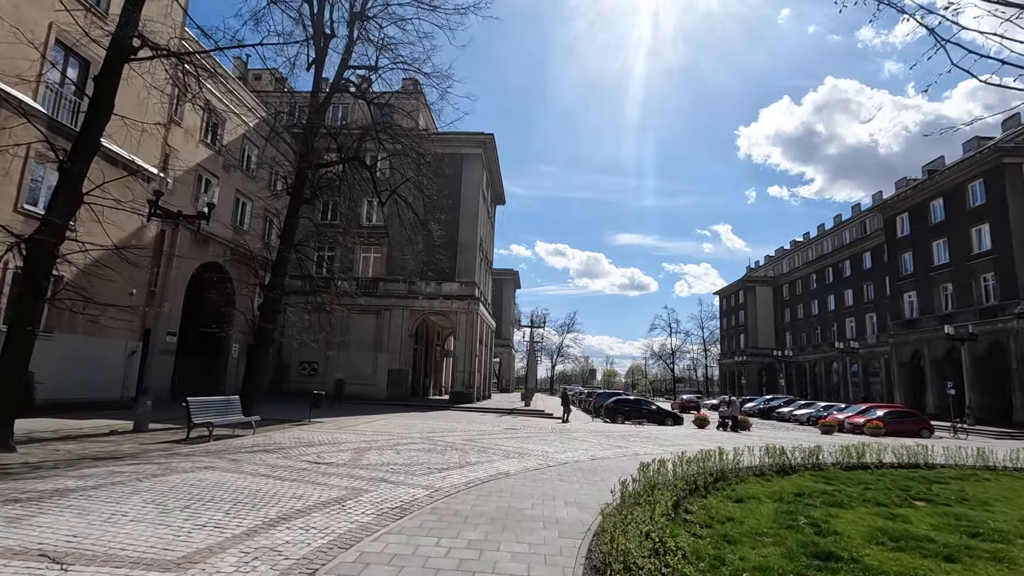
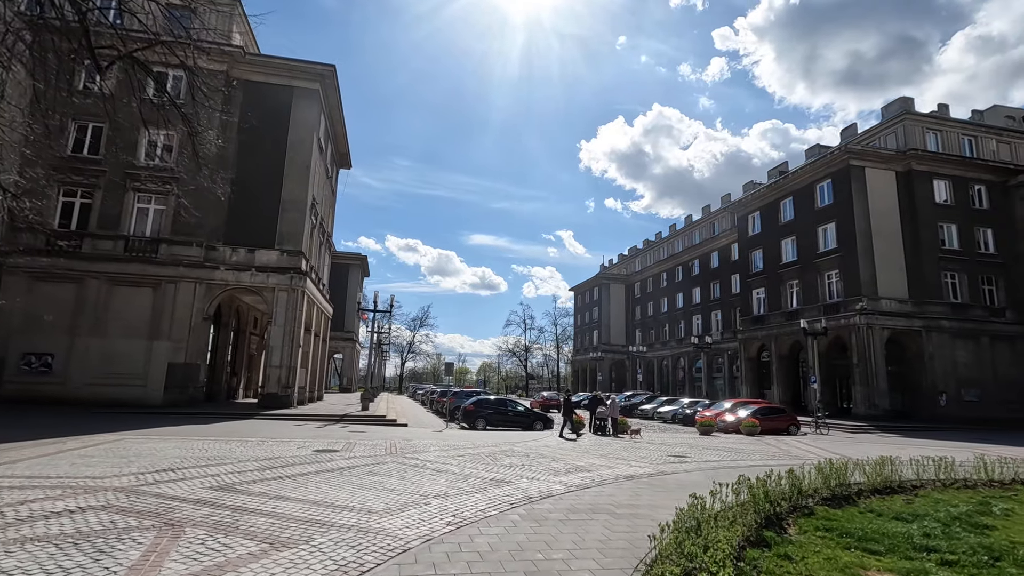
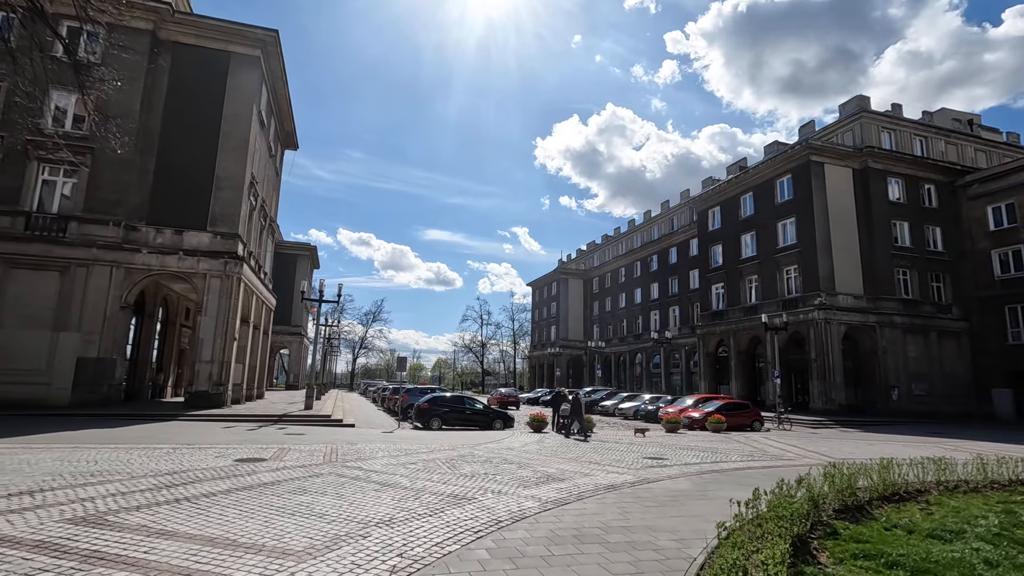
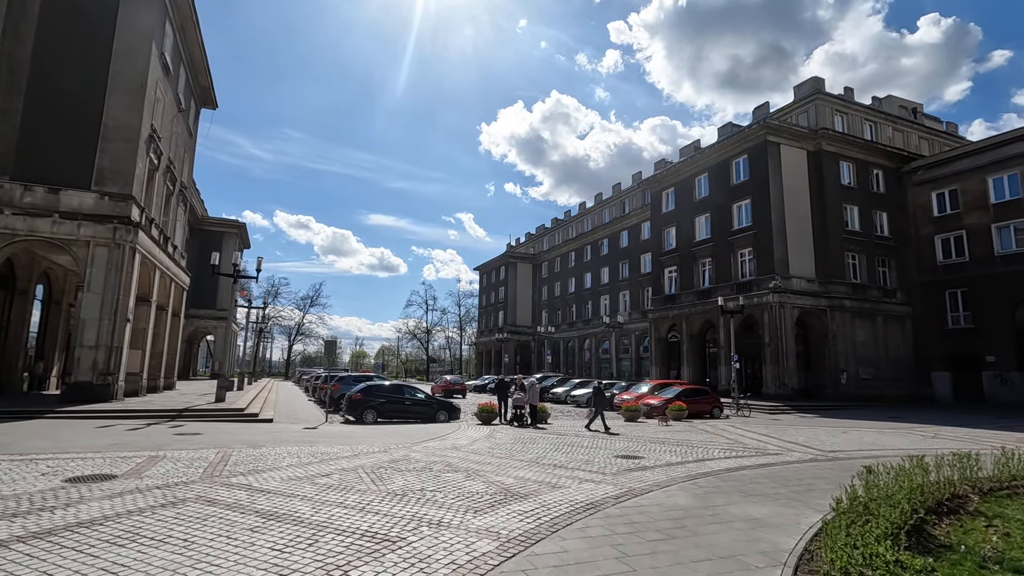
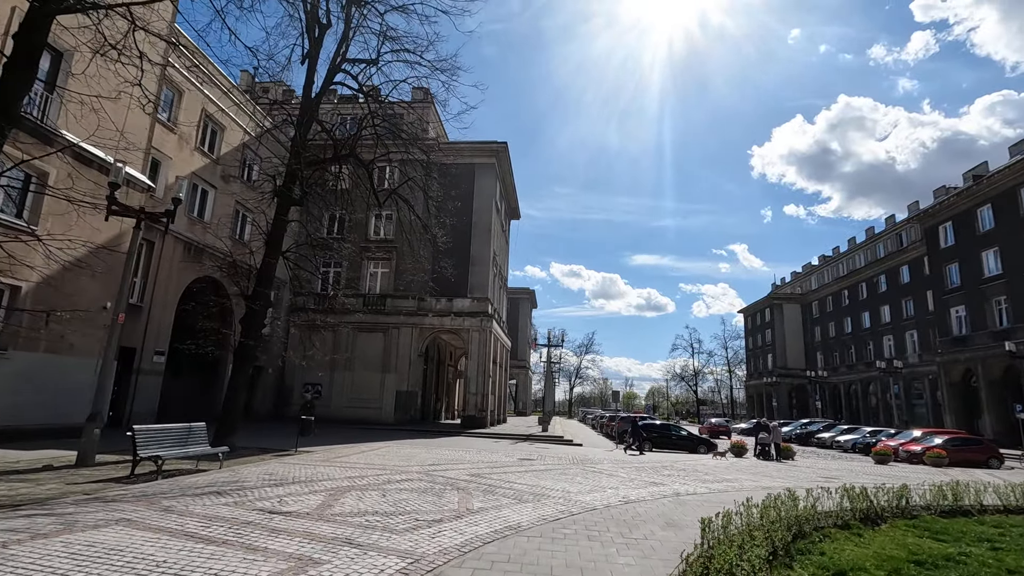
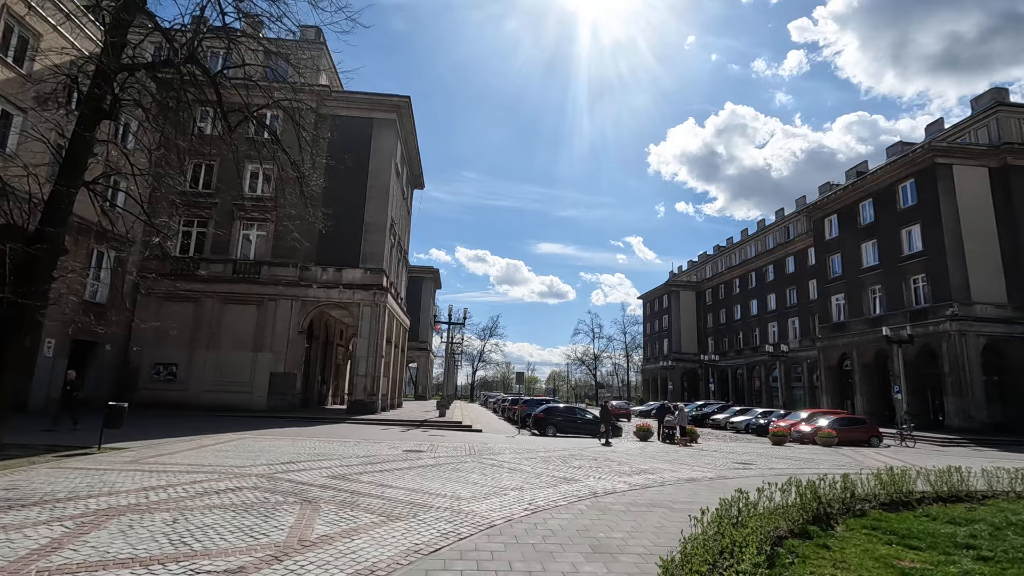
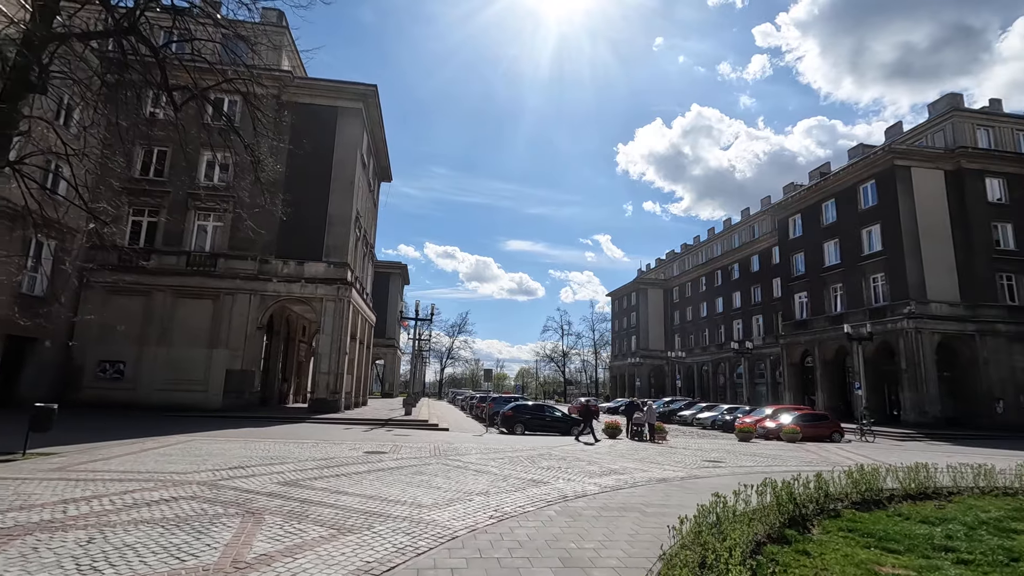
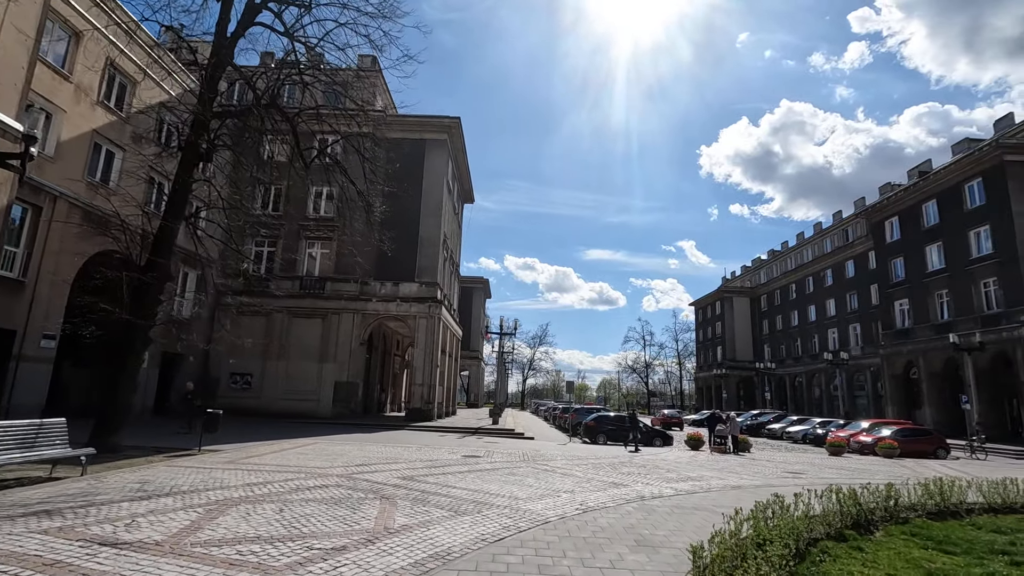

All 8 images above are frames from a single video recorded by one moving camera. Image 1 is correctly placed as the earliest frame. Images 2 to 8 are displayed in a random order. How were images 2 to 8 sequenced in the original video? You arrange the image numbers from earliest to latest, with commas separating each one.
5, 8, 6, 7, 2, 3, 4
